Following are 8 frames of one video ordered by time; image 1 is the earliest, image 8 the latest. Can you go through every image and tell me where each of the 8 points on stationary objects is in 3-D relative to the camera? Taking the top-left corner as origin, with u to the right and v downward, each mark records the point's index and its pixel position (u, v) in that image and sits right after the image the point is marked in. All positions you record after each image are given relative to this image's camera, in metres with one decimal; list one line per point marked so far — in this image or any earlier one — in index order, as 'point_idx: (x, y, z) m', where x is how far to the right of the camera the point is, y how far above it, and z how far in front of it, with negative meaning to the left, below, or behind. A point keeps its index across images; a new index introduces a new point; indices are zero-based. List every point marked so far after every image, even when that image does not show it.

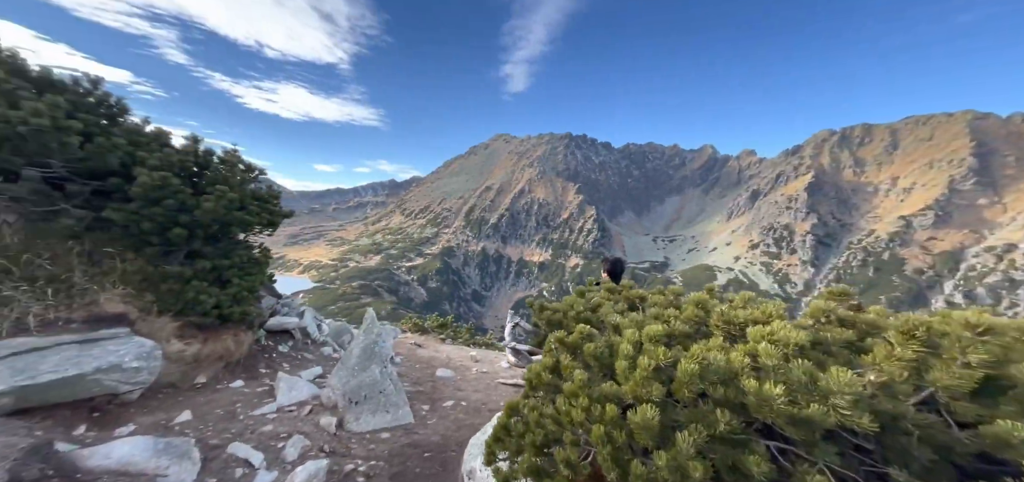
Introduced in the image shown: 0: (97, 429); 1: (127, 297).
0: (-7.7, -3.6, +6.5) m
1: (-9.2, -1.3, +8.3) m
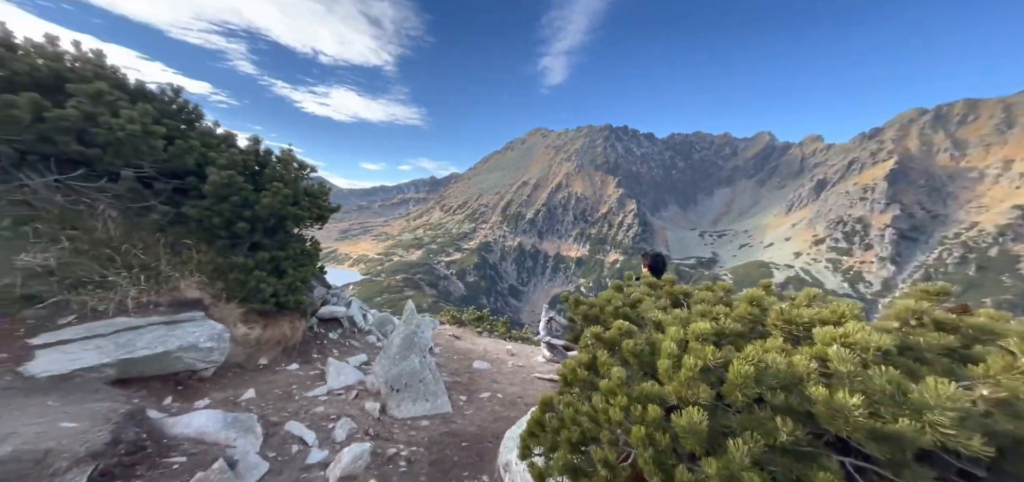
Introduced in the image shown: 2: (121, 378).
0: (-7.0, -3.4, +7.3) m
1: (-8.3, -1.1, +9.1) m
2: (-7.8, -2.8, +6.9) m
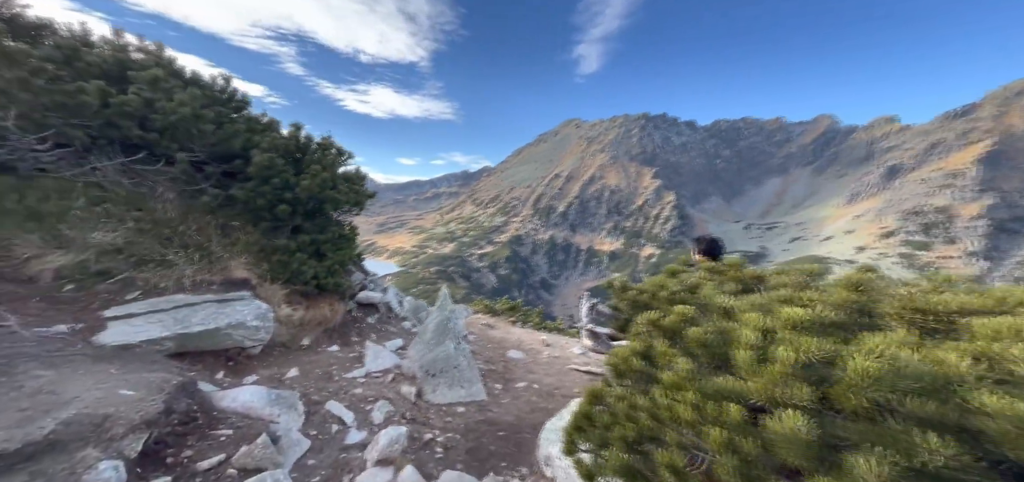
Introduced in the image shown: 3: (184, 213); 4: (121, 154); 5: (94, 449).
0: (-6.2, -3.0, +7.5) m
1: (-7.2, -0.7, +9.4) m
2: (-7.0, -2.3, +7.2) m
3: (-8.5, +0.8, +9.1) m
4: (-9.7, +2.3, +8.7) m
5: (-4.9, -2.4, +4.0) m
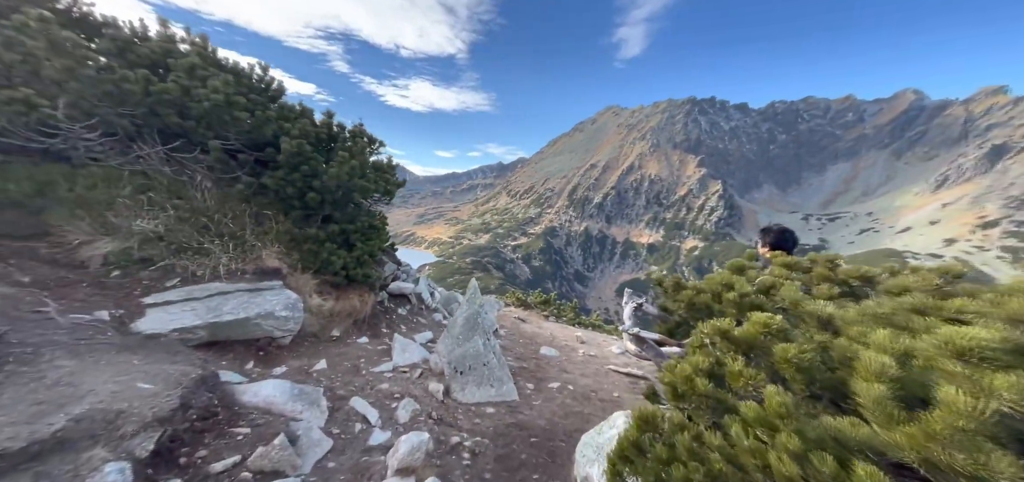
0: (-5.5, -2.7, +7.4) m
1: (-6.3, -0.4, +9.4) m
2: (-6.3, -2.1, +7.2) m
3: (-7.6, +1.1, +9.1) m
4: (-8.8, +2.6, +8.8) m
5: (-4.6, -2.3, +3.8) m
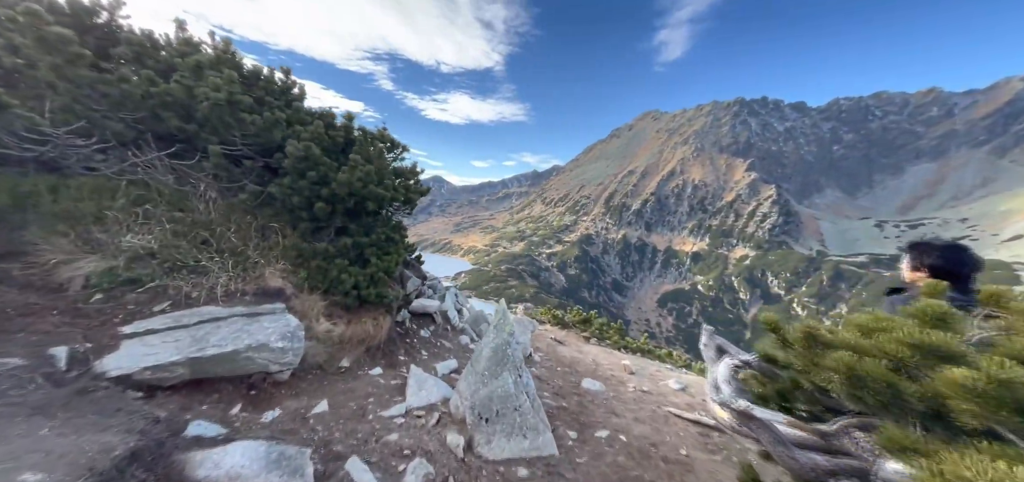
0: (-4.8, -3.1, +6.2) m
1: (-5.5, -0.8, +8.3) m
2: (-5.7, -2.4, +6.1) m
3: (-6.7, +0.7, +8.2) m
4: (-8.0, +2.2, +8.1) m
5: (-4.3, -2.6, +2.5) m
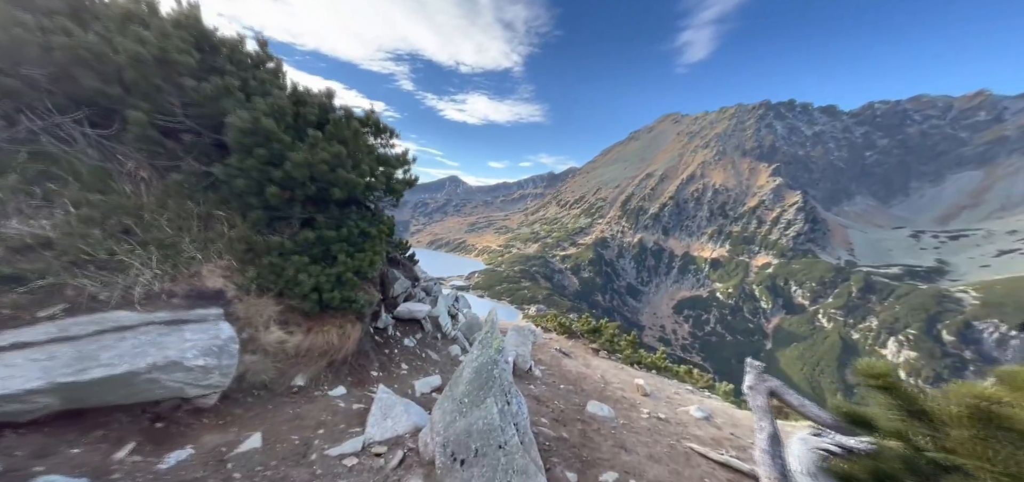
0: (-5.1, -2.9, +4.8) m
1: (-5.7, -0.6, +6.9) m
2: (-6.0, -2.3, +4.7) m
3: (-6.9, +0.9, +6.9) m
4: (-8.2, +2.4, +6.8) m
5: (-4.8, -2.4, +1.1) m
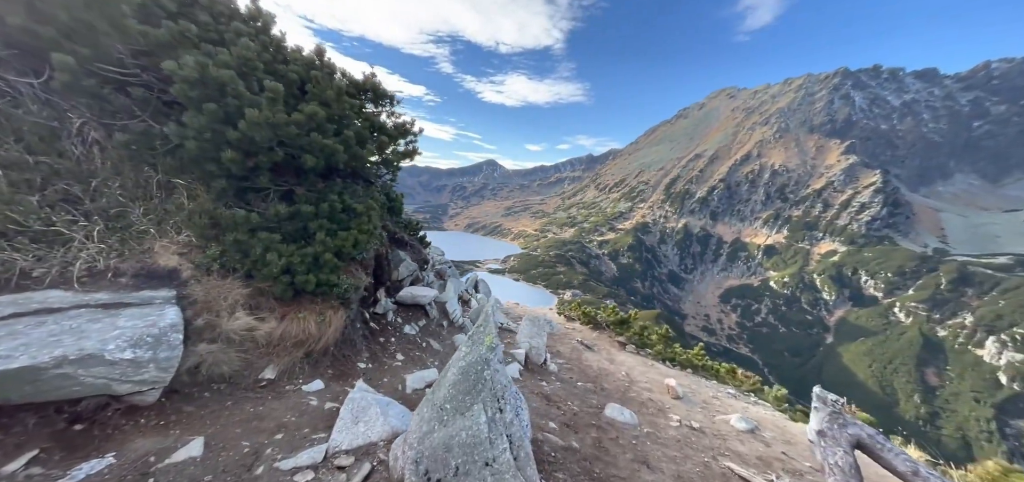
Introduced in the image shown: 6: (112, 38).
0: (-5.5, -2.6, +4.1) m
1: (-5.8, -0.1, +6.1) m
2: (-6.4, -1.9, +4.1) m
3: (-7.0, +1.4, +6.2) m
4: (-8.2, +2.9, +6.1) m
5: (-5.5, -2.2, +0.3) m
6: (-6.8, +3.3, +5.9) m
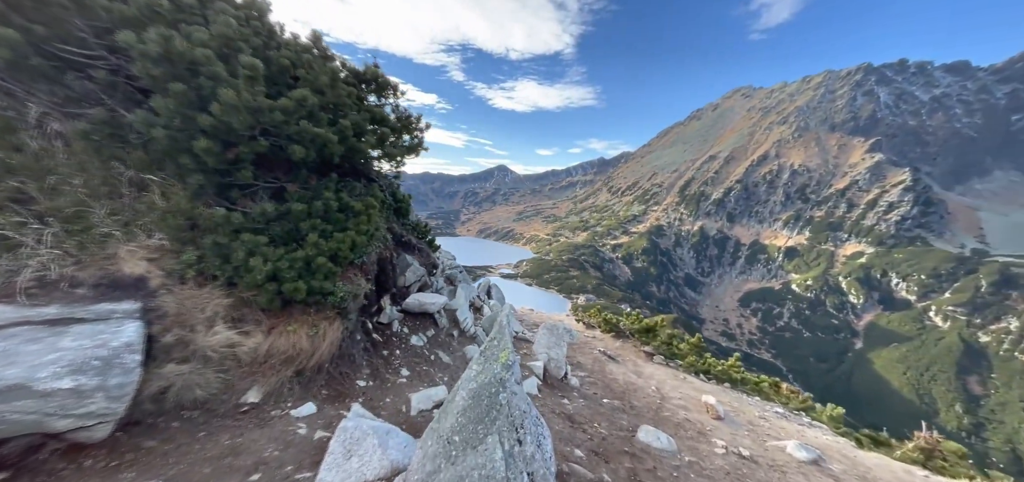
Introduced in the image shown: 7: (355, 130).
0: (-5.2, -2.6, +3.3) m
1: (-5.5, -0.2, +5.4) m
2: (-6.1, -1.9, +3.3) m
3: (-6.7, +1.3, +5.5) m
4: (-7.9, +2.8, +5.5) m
5: (-5.4, -2.2, -0.5) m
6: (-6.6, +3.2, +5.2) m
7: (-3.1, +2.1, +6.7) m
